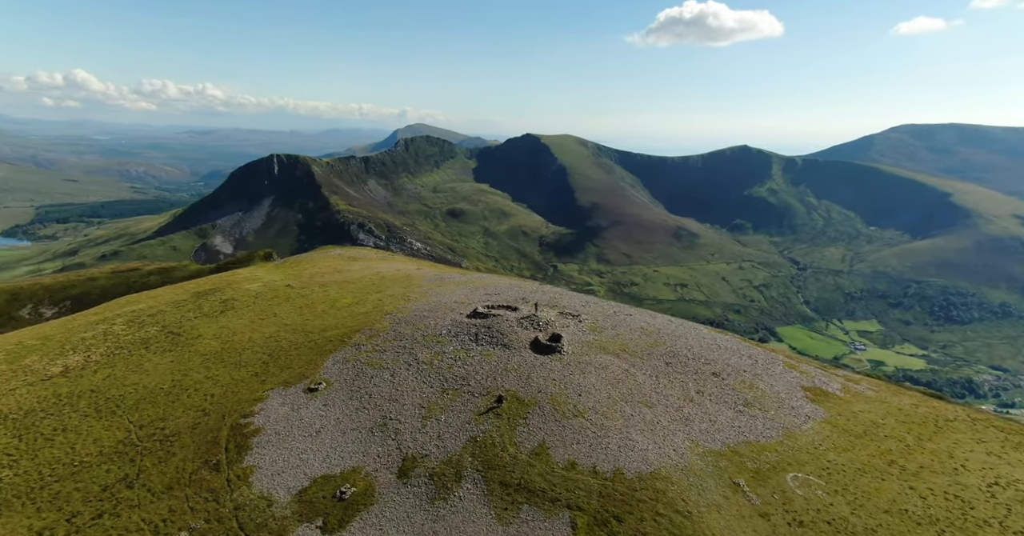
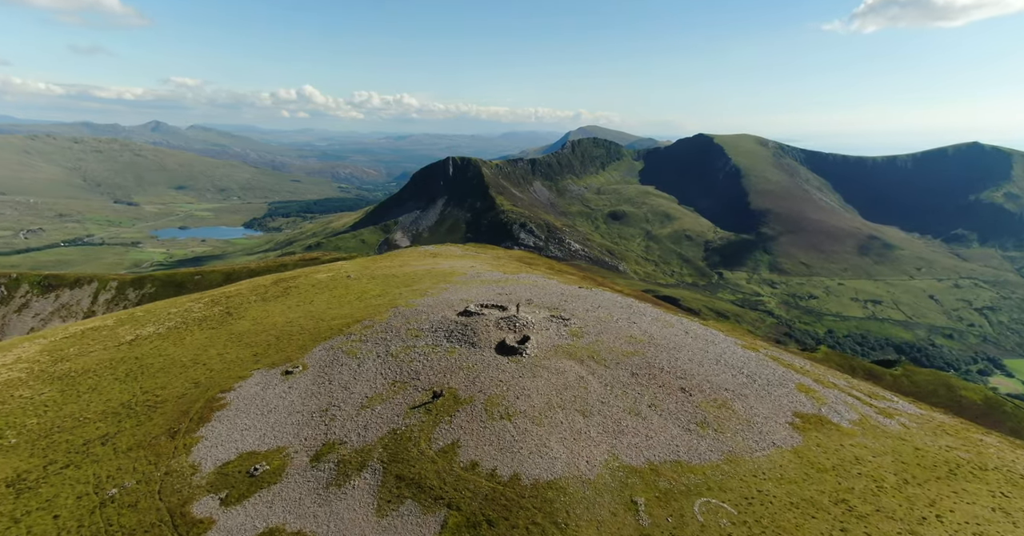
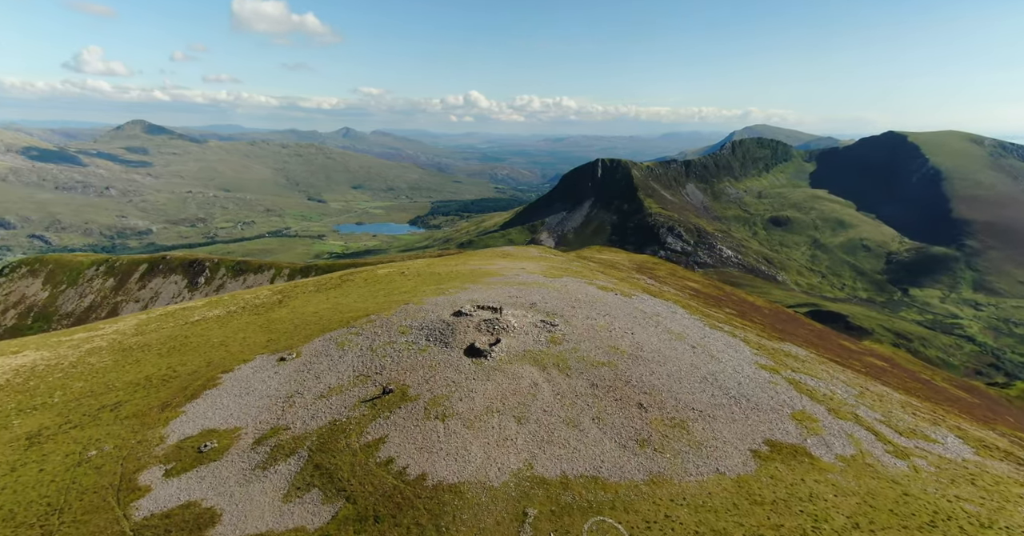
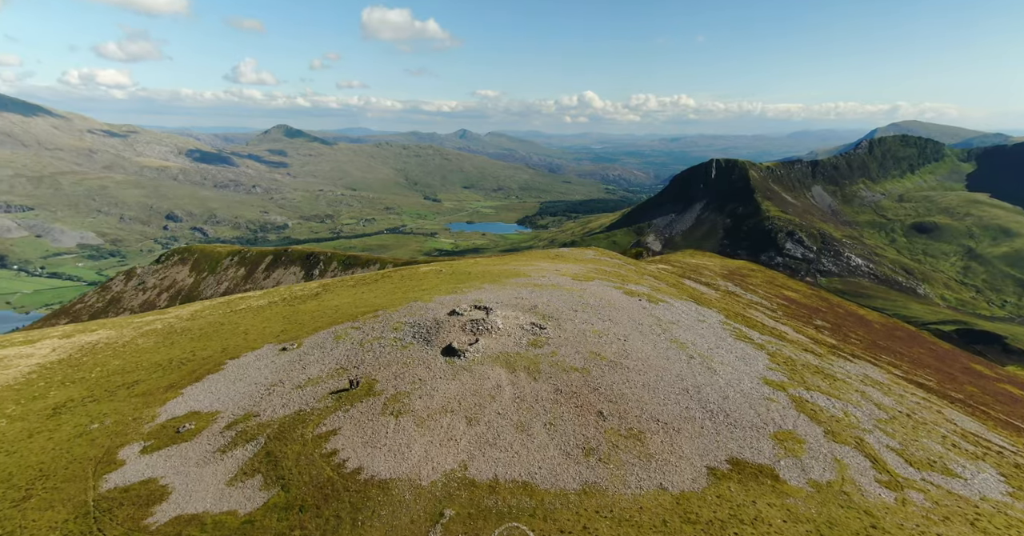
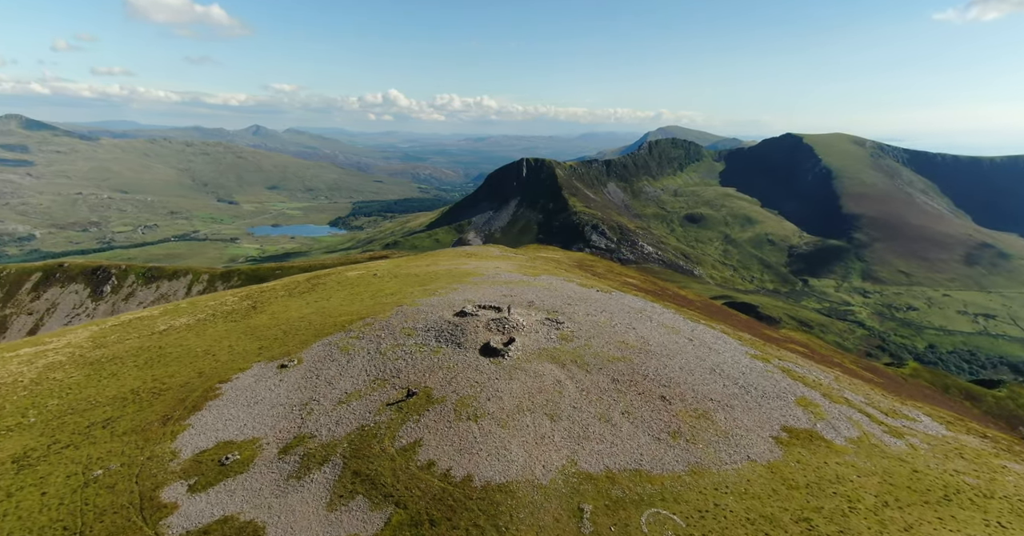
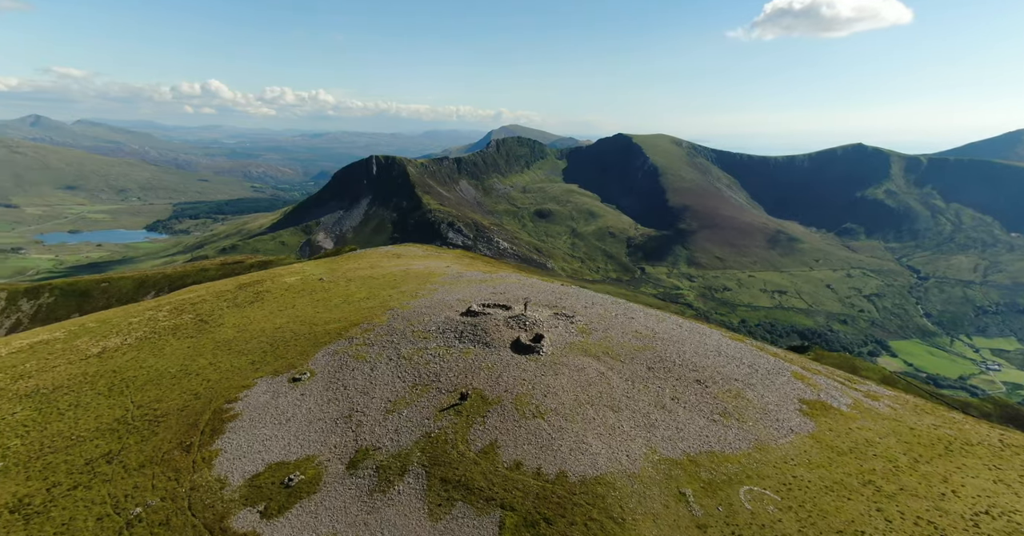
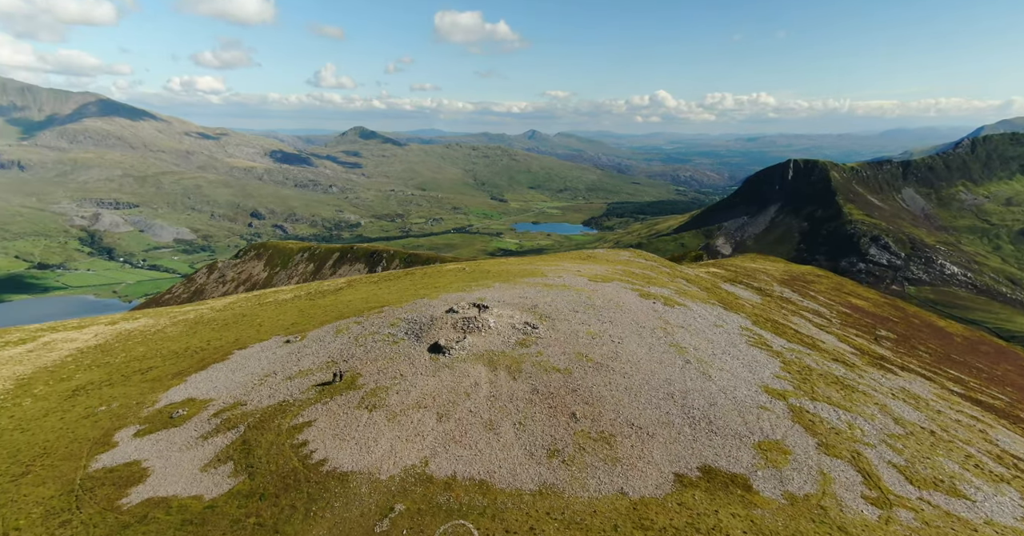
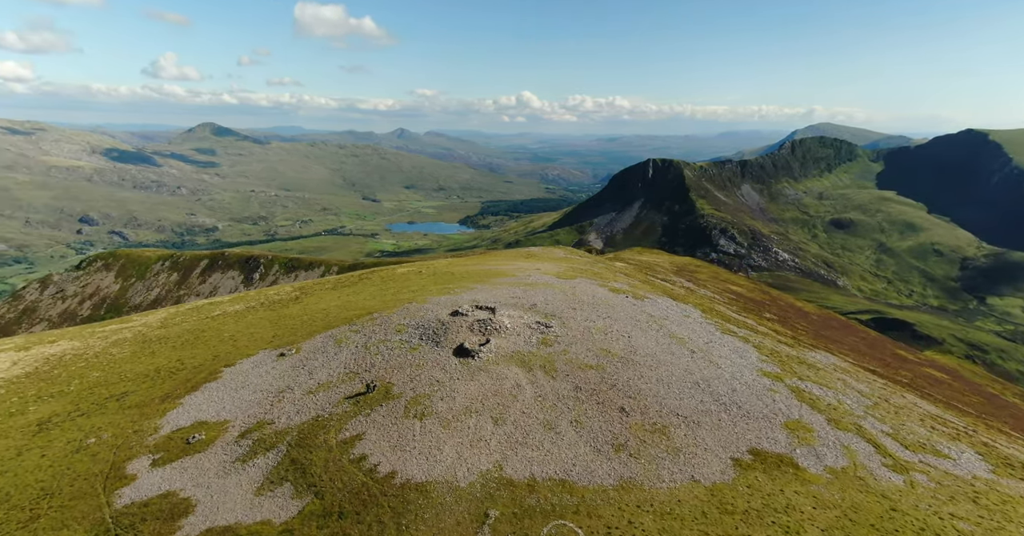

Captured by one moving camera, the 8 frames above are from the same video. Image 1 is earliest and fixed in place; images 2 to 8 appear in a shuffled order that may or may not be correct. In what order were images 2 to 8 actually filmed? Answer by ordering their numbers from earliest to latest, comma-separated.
6, 2, 5, 3, 8, 4, 7
